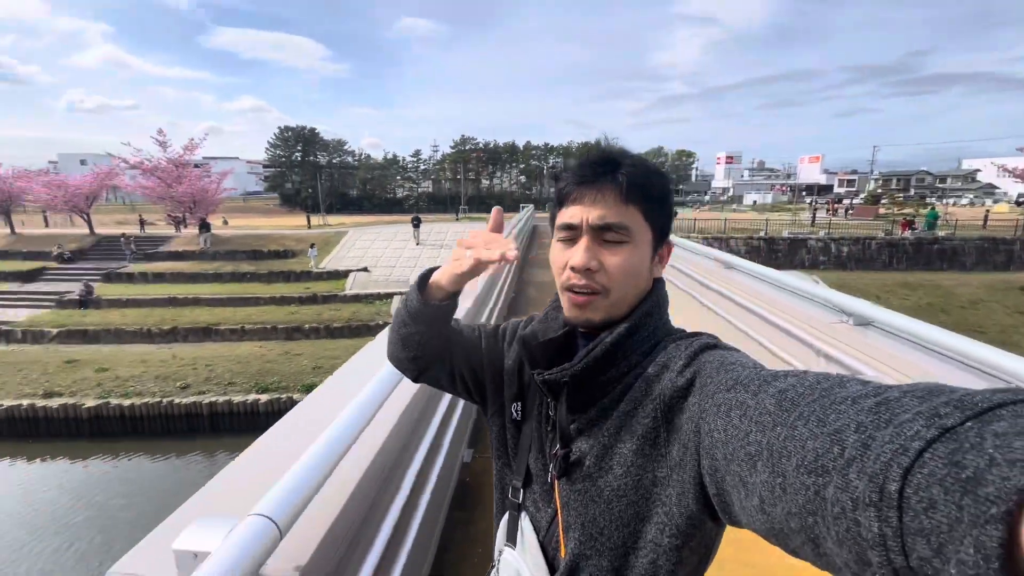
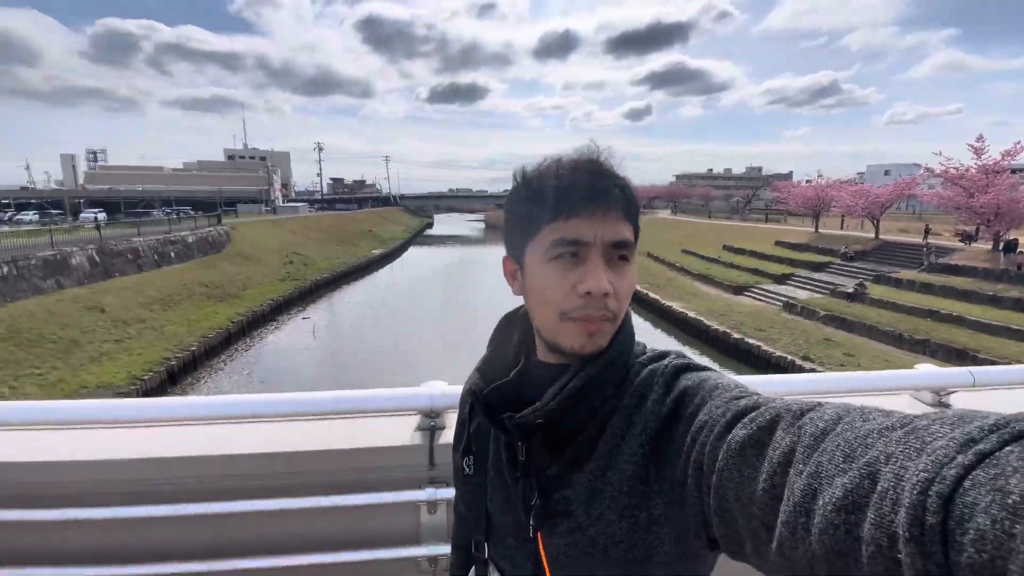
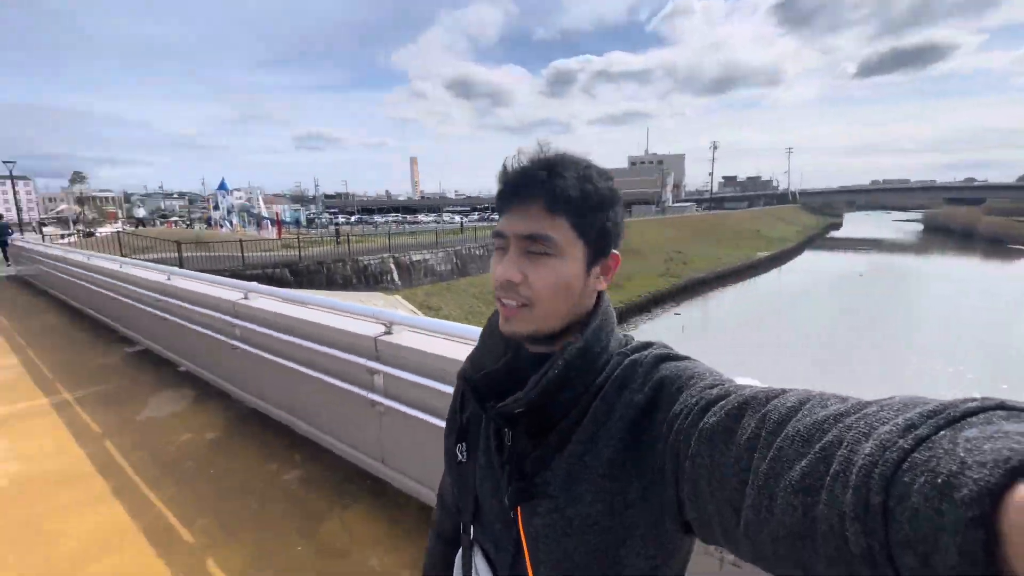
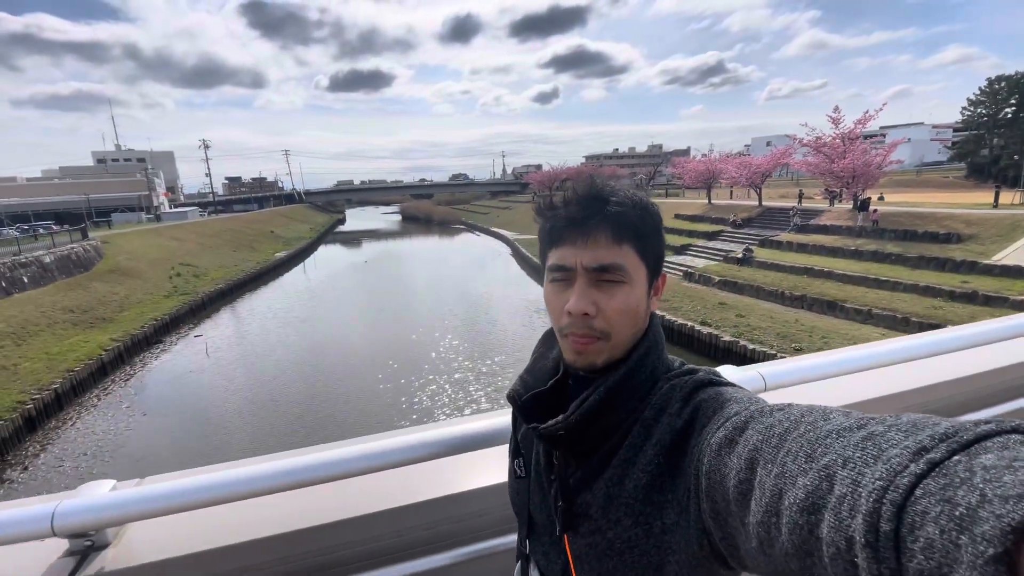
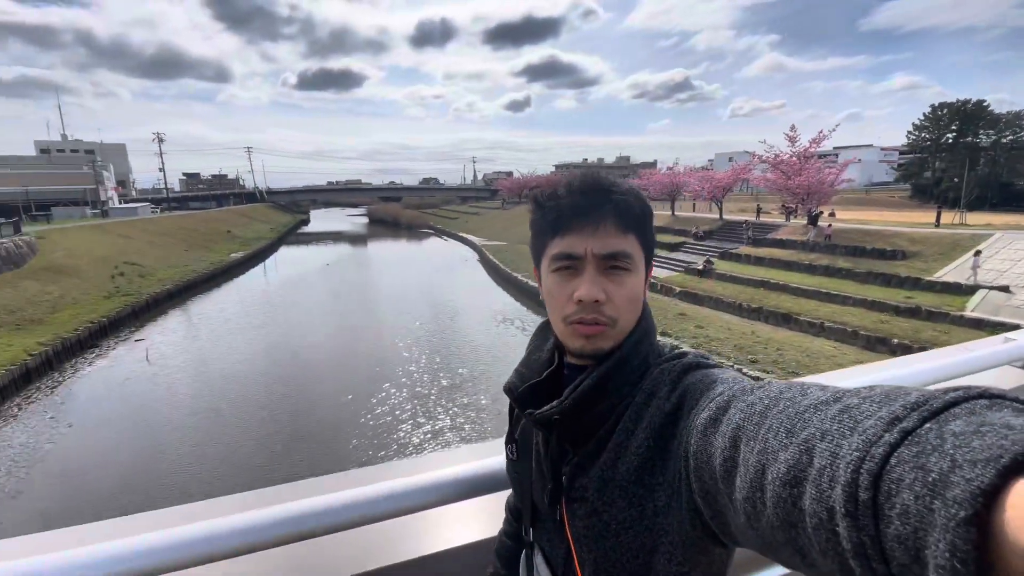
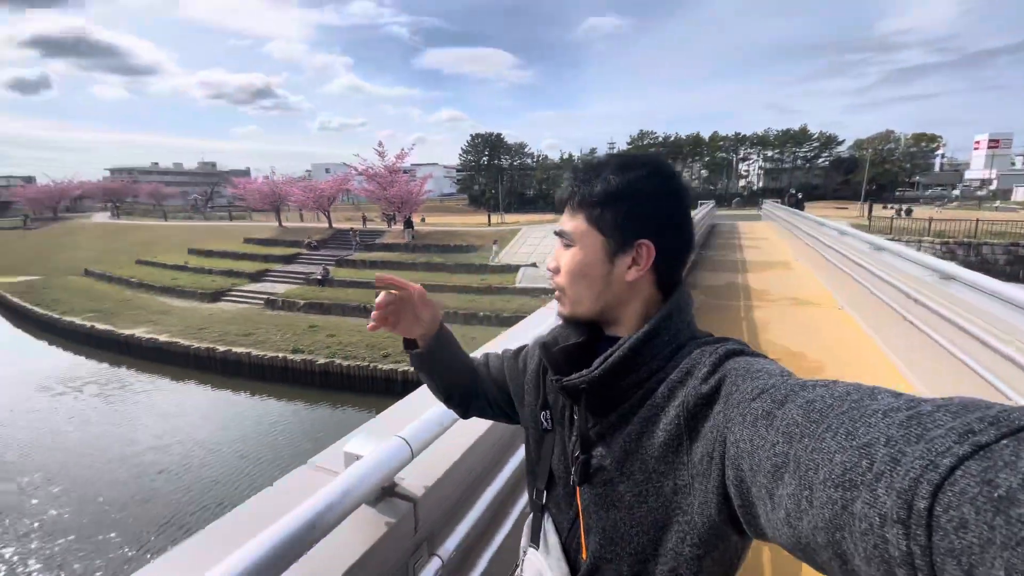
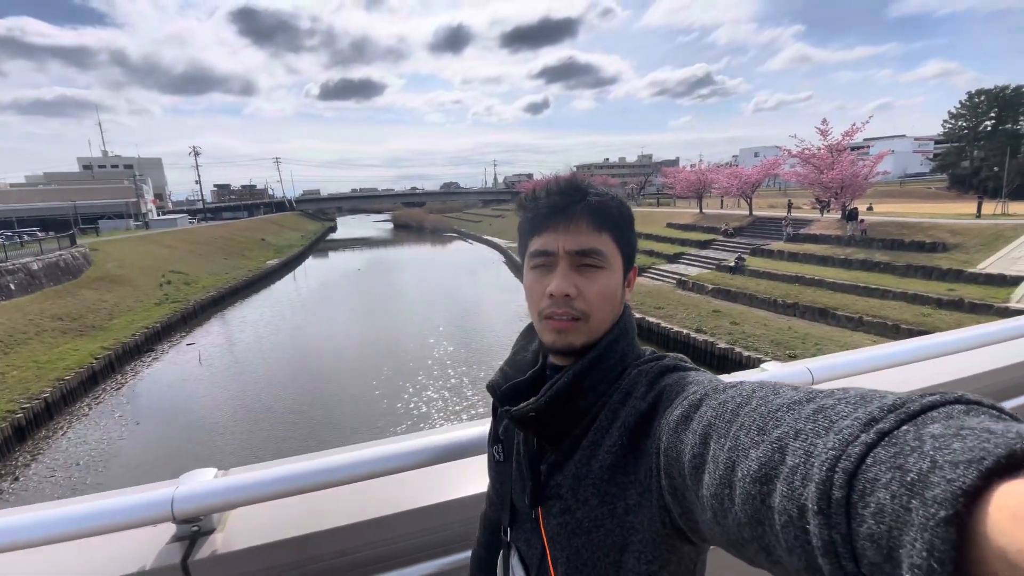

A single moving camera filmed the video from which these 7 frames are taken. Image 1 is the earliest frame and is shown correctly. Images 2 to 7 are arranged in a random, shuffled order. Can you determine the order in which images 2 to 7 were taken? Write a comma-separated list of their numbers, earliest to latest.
6, 5, 4, 7, 2, 3
